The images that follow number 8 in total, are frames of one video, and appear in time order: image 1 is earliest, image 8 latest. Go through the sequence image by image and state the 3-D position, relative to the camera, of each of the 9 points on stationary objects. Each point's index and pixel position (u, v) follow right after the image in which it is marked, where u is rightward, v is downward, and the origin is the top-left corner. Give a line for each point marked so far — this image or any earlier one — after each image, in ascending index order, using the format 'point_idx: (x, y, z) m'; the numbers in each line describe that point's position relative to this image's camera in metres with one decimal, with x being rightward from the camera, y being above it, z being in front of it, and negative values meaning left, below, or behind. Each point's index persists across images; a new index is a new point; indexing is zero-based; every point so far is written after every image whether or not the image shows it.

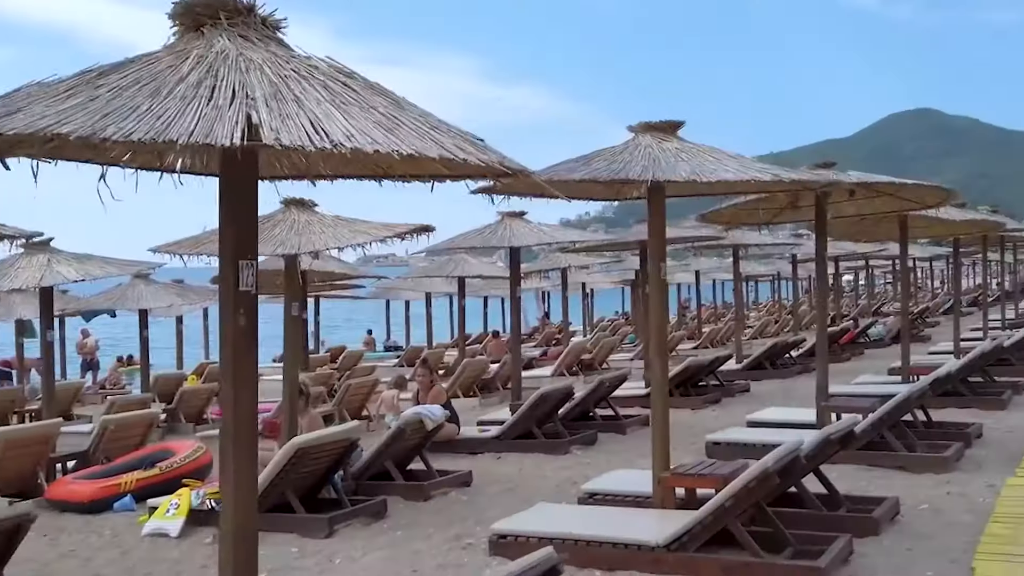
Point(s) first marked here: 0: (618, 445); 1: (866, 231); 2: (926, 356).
0: (+1.1, -1.7, +9.2) m
1: (+4.9, +0.8, +11.9) m
2: (+7.2, -1.2, +14.8) m
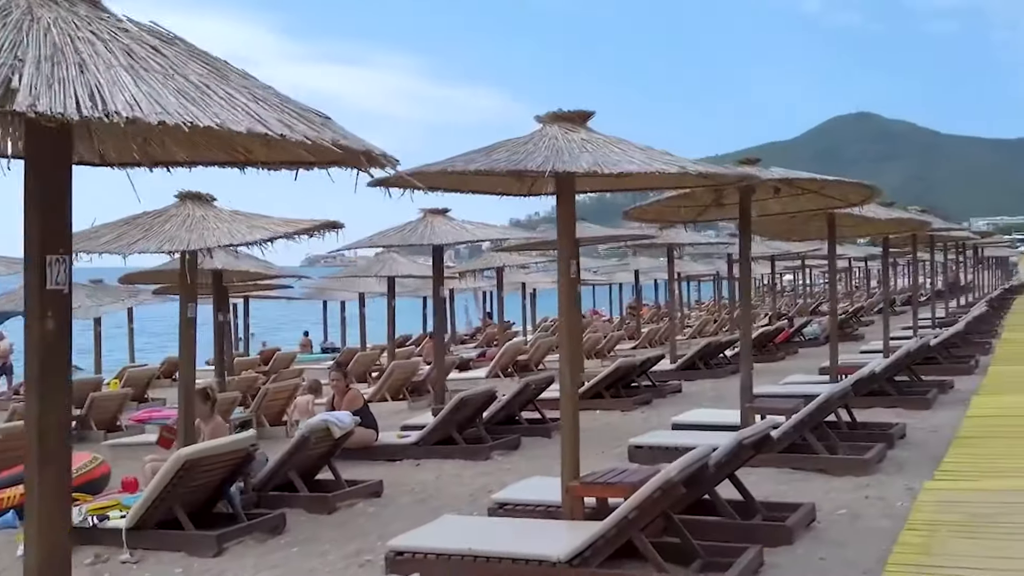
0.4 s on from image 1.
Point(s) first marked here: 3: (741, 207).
0: (+0.3, -1.7, +8.9) m
1: (+3.9, +0.8, +11.8) m
2: (+6.0, -1.2, +14.9) m
3: (+2.2, +0.8, +8.2) m
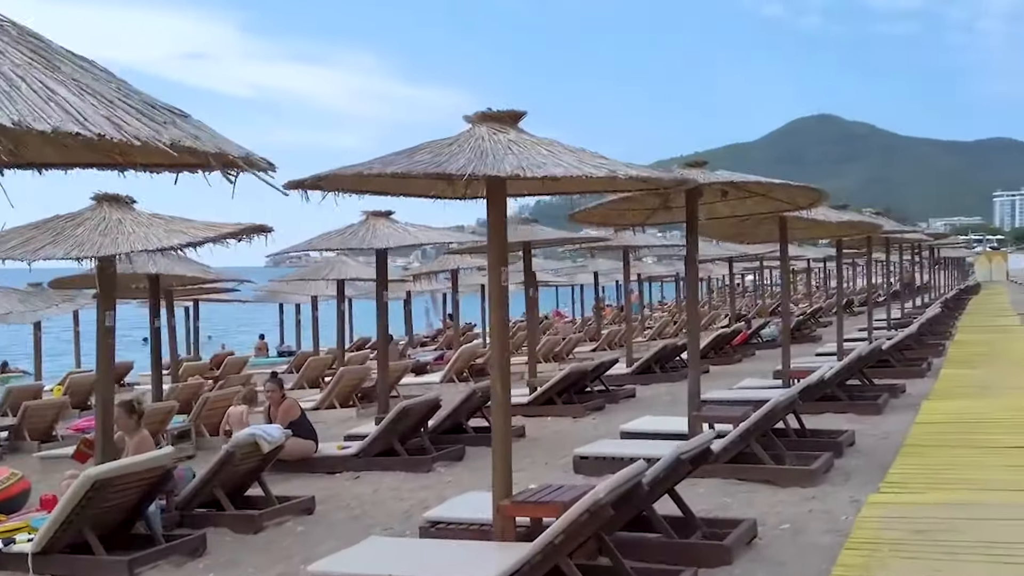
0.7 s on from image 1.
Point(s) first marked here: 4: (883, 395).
0: (-0.3, -1.8, +8.6) m
1: (+3.2, +0.8, +11.7) m
2: (+5.2, -1.2, +14.8) m
3: (+1.7, +0.7, +8.0) m
4: (+4.4, -1.3, +10.1) m
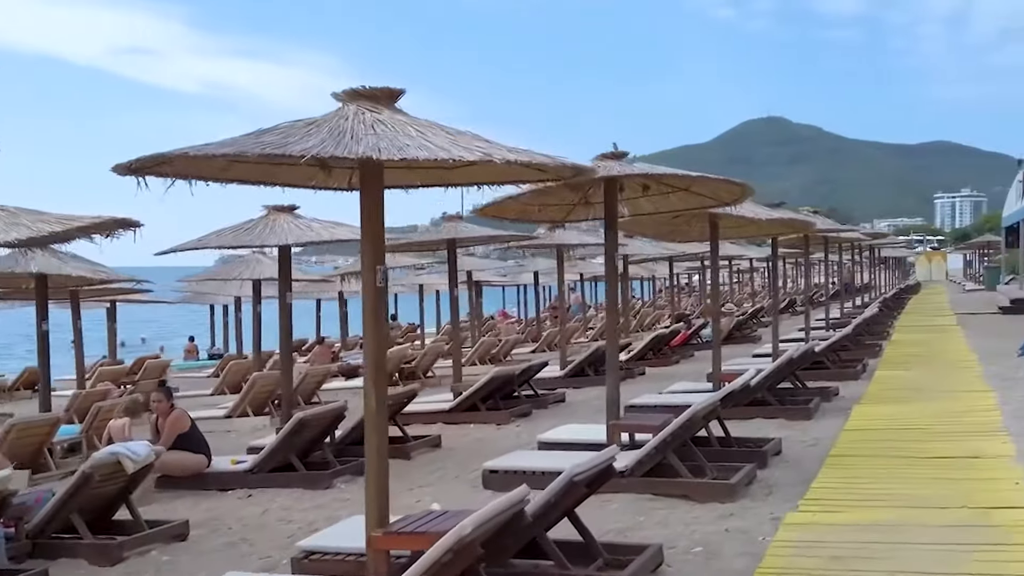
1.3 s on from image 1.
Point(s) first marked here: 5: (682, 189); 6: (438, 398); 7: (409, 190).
0: (-1.1, -1.8, +8.0) m
1: (+2.2, +0.8, +11.3) m
2: (+4.0, -1.2, +14.5) m
3: (+0.8, +0.7, +7.5) m
4: (+3.5, -1.3, +9.7) m
5: (+1.6, +0.9, +7.8) m
6: (-1.0, -1.5, +11.7) m
7: (-0.7, +0.7, +5.6) m
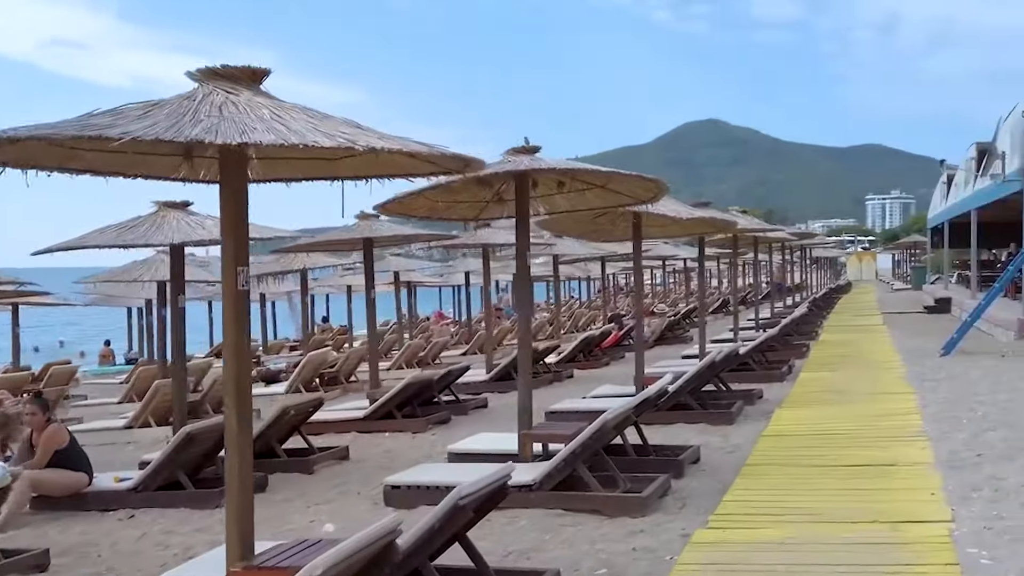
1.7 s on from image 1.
0: (-1.9, -1.8, +7.5) m
1: (+1.2, +0.8, +11.0) m
2: (+2.8, -1.2, +14.3) m
3: (0.0, +0.7, +7.1) m
4: (+2.5, -1.3, +9.5) m
5: (+0.8, +0.9, +7.4) m
6: (-2.1, -1.5, +11.2) m
7: (-1.4, +0.6, +5.1) m
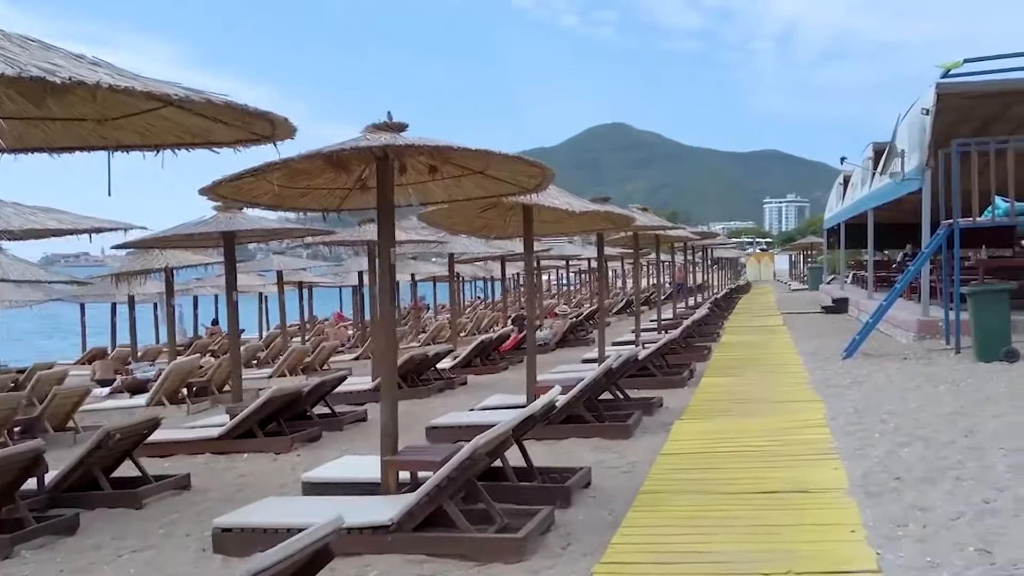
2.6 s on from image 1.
0: (-2.9, -1.8, +6.2) m
1: (-0.2, +0.7, +10.0) m
2: (+1.0, -1.2, +13.5) m
3: (-1.0, +0.7, +6.1) m
4: (+1.3, -1.3, +8.7) m
5: (-0.3, +0.9, +6.5) m
6: (-3.5, -1.6, +9.9) m
7: (-2.1, +0.6, +4.0) m
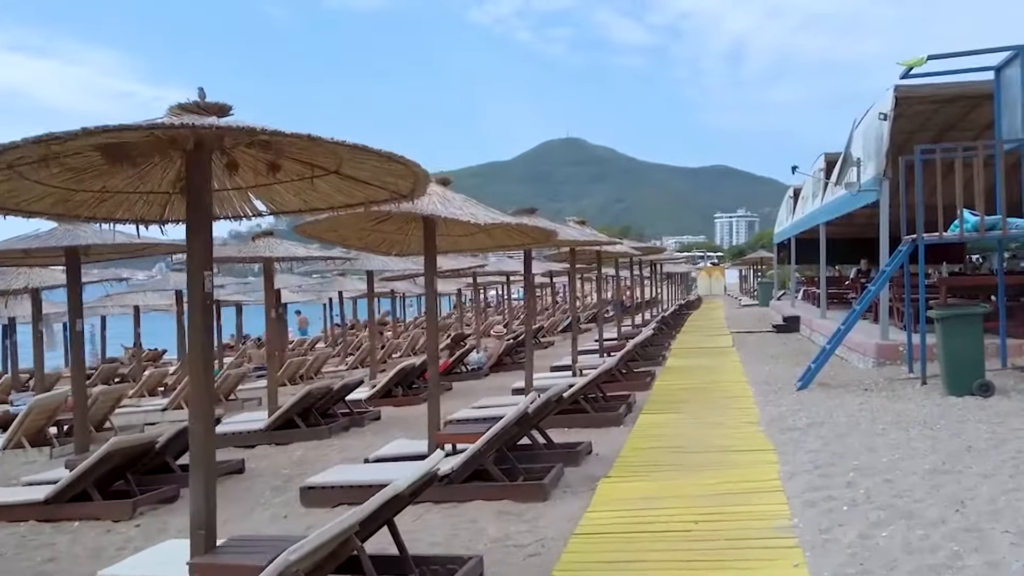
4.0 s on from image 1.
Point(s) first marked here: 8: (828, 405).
0: (-3.7, -2.0, +4.5) m
1: (-1.2, +0.5, +8.5) m
2: (-0.2, -1.6, +12.0) m
3: (-1.7, +0.5, +4.5) m
4: (+0.4, -1.5, +7.2) m
5: (-1.0, +0.7, +4.9) m
6: (-4.5, -1.8, +8.2) m
7: (-2.8, +0.5, +2.3) m
8: (+3.5, -1.3, +9.5) m
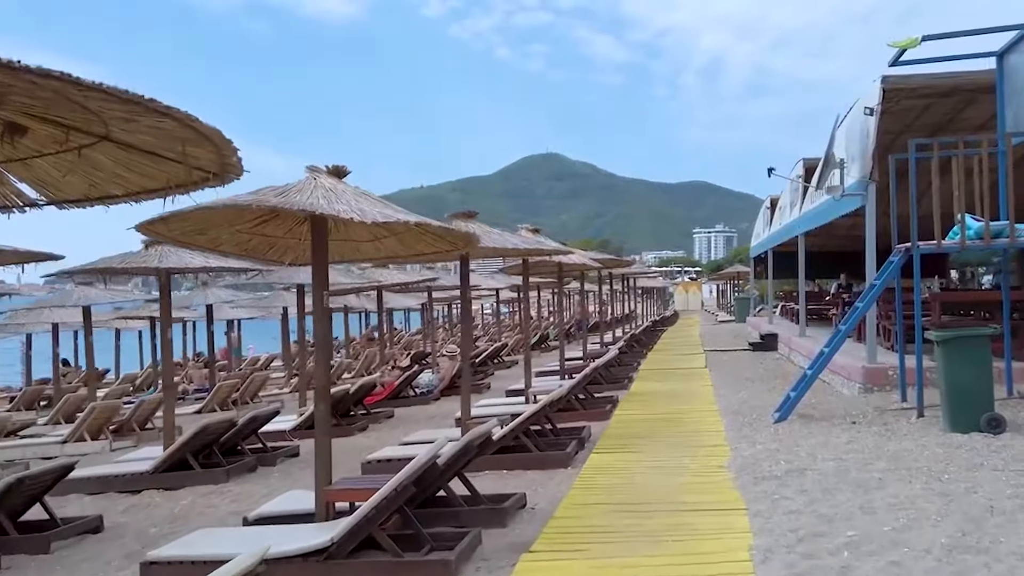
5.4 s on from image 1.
0: (-4.3, -2.1, +2.9) m
1: (-1.9, +0.4, +7.0) m
2: (-0.9, -1.8, +10.5) m
3: (-2.3, +0.4, +3.0) m
4: (-0.3, -1.6, +5.7) m
5: (-1.6, +0.6, +3.4) m
6: (-5.1, -1.9, +6.5) m
7: (-3.3, +0.4, +0.8) m
8: (+2.8, -1.5, +8.0) m
